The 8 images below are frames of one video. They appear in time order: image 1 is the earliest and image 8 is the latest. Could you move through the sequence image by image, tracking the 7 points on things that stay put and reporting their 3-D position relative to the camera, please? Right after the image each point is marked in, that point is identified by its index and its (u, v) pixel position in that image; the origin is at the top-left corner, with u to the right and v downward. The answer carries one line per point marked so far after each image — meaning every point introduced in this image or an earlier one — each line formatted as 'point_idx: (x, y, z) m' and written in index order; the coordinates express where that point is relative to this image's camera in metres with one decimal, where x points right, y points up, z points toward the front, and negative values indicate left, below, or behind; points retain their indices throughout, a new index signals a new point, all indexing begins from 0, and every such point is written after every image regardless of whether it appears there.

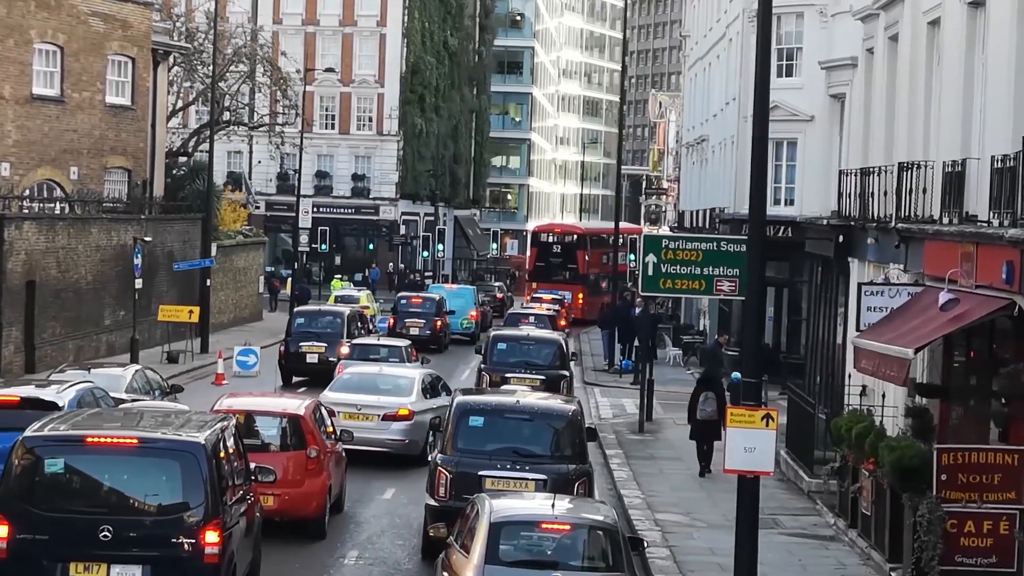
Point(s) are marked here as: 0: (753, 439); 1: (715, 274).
0: (+2.2, -1.4, +13.7) m
1: (+3.7, +0.2, +27.5) m
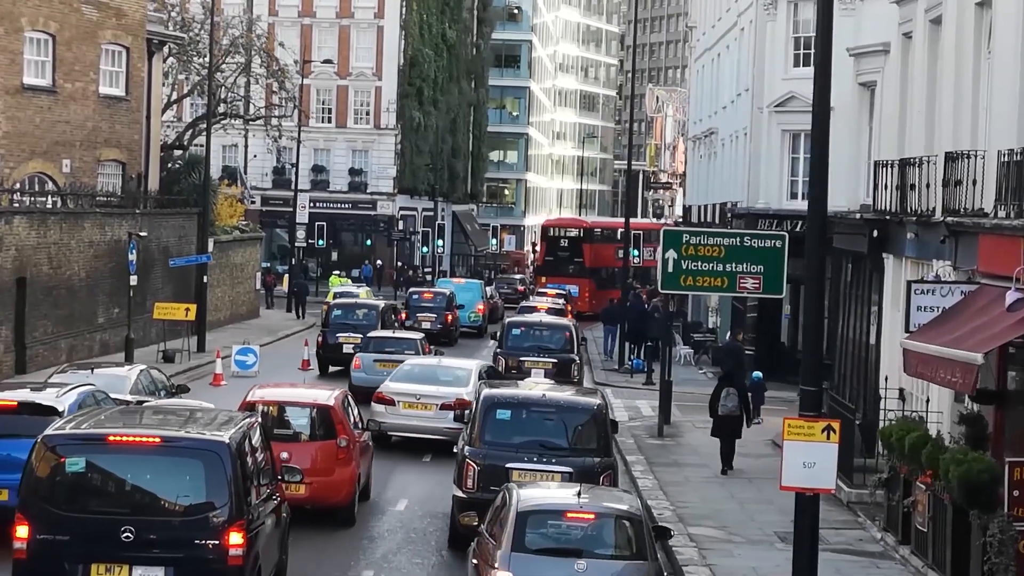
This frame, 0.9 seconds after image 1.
0: (+2.5, -1.4, +12.5) m
1: (+4.0, +0.3, +26.2) m
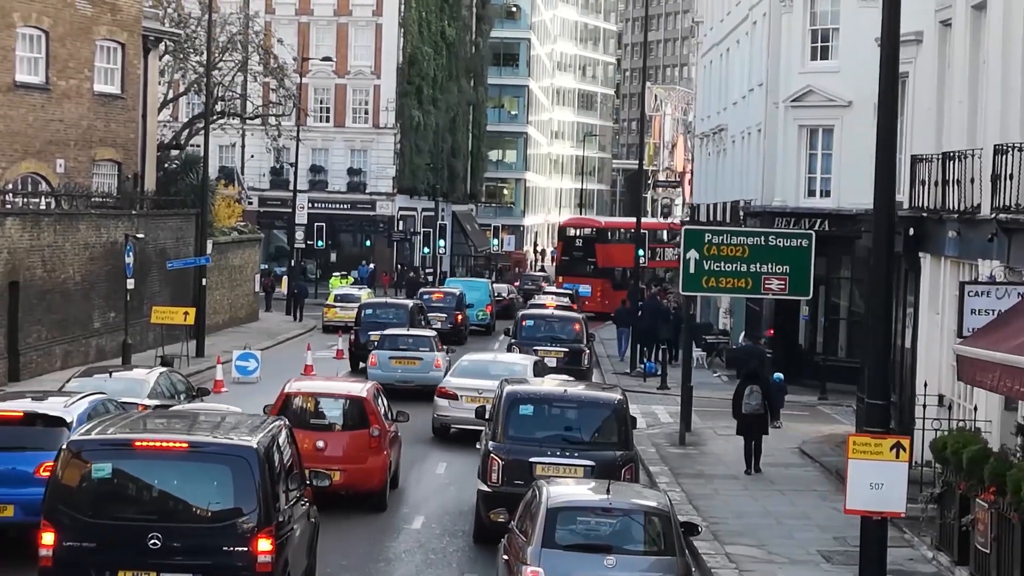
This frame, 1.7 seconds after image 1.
0: (+2.8, -1.4, +11.4) m
1: (+4.2, +0.2, +25.1) m
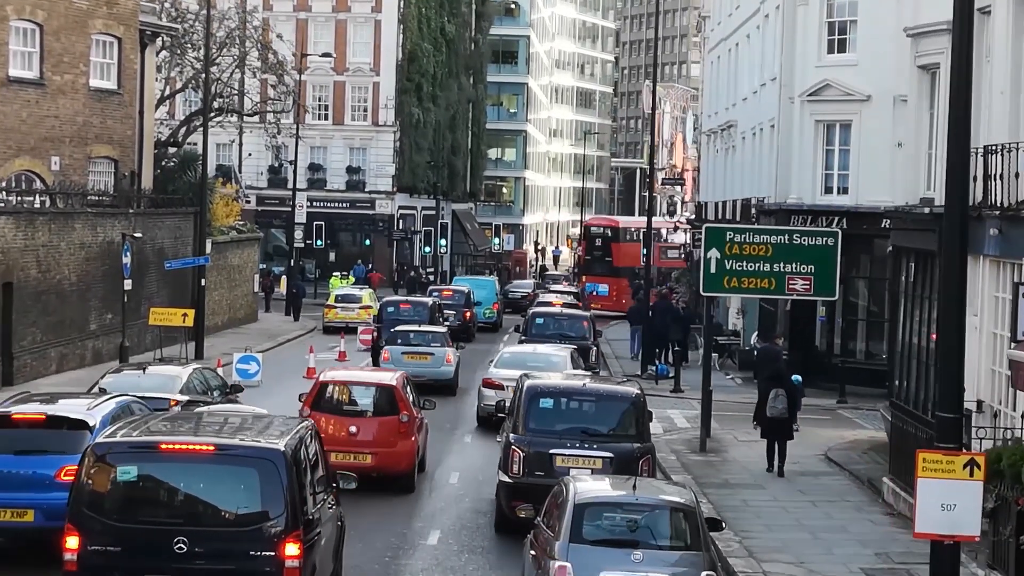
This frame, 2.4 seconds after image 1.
0: (+3.0, -1.4, +10.4) m
1: (+4.4, +0.2, +24.1) m
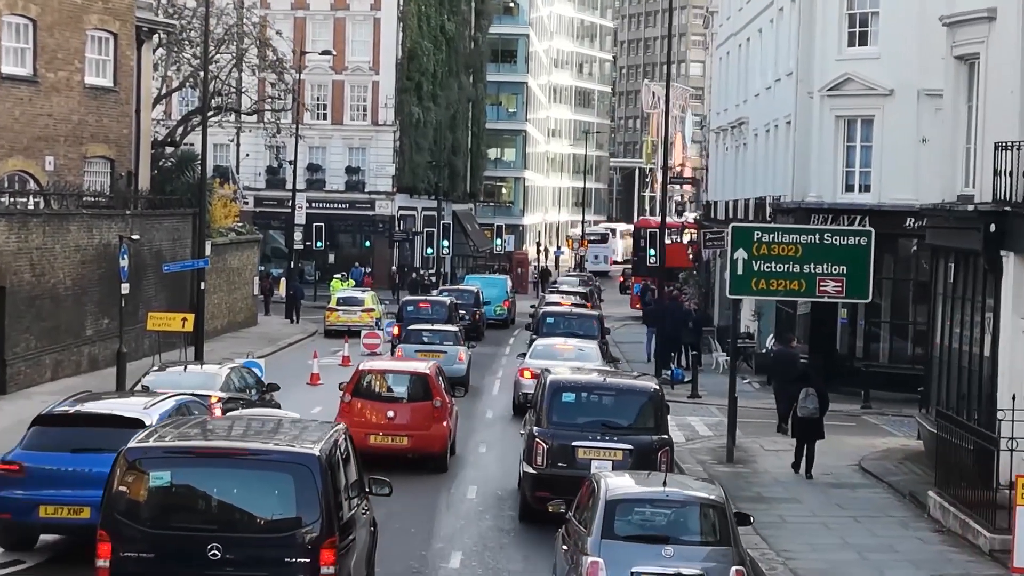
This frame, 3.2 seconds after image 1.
0: (+3.3, -1.4, +9.2) m
1: (+4.7, +0.2, +23.0) m
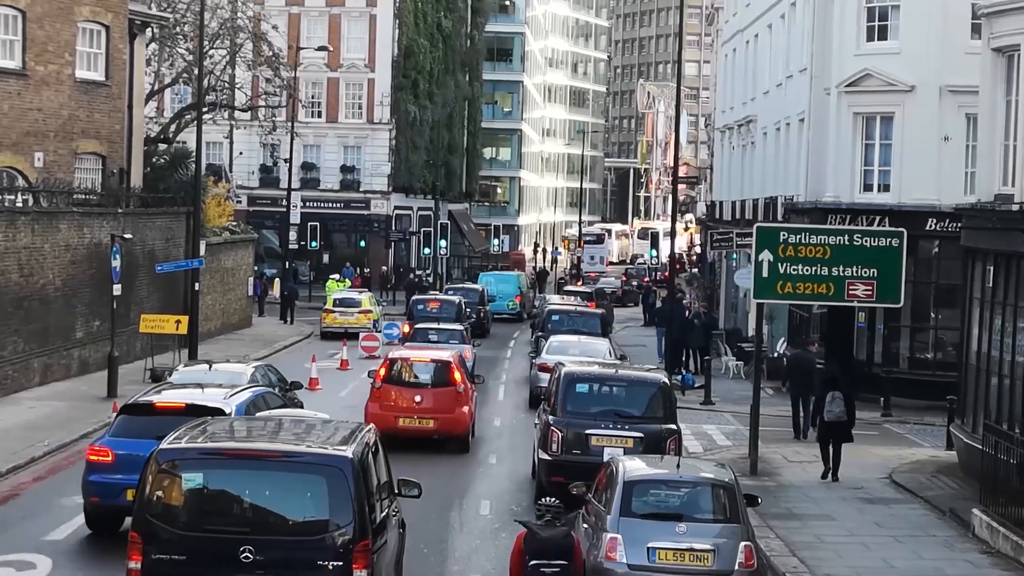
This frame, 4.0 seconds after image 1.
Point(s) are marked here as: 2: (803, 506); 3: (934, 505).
0: (+3.6, -1.5, +8.1) m
1: (+4.9, +0.2, +21.9) m
2: (+3.7, -2.8, +19.6) m
3: (+5.4, -2.8, +19.4) m
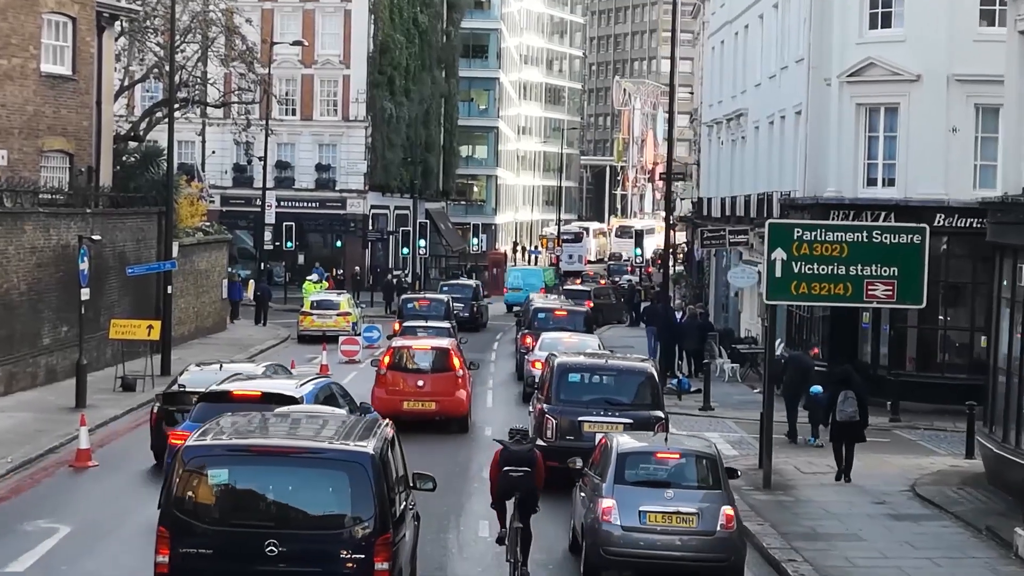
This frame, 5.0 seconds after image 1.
0: (+3.8, -1.5, +6.7) m
1: (+4.8, +0.2, +20.5) m
2: (+3.8, -2.8, +18.2) m
3: (+5.4, -2.8, +18.0) m
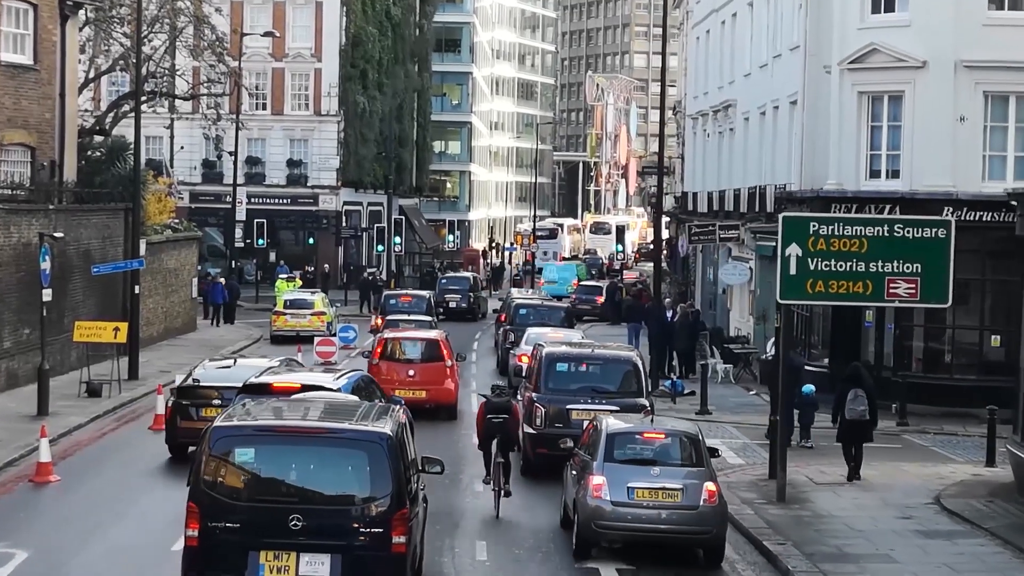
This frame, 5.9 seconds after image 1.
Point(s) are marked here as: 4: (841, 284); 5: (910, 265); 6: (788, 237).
0: (+4.0, -1.5, +5.3) m
1: (+4.8, +0.2, +19.1) m
2: (+3.8, -2.8, +16.8) m
3: (+5.4, -2.8, +16.6) m
4: (+4.2, +0.1, +19.2) m
5: (+5.0, +0.3, +19.1) m
6: (+3.5, +0.7, +19.2) m
